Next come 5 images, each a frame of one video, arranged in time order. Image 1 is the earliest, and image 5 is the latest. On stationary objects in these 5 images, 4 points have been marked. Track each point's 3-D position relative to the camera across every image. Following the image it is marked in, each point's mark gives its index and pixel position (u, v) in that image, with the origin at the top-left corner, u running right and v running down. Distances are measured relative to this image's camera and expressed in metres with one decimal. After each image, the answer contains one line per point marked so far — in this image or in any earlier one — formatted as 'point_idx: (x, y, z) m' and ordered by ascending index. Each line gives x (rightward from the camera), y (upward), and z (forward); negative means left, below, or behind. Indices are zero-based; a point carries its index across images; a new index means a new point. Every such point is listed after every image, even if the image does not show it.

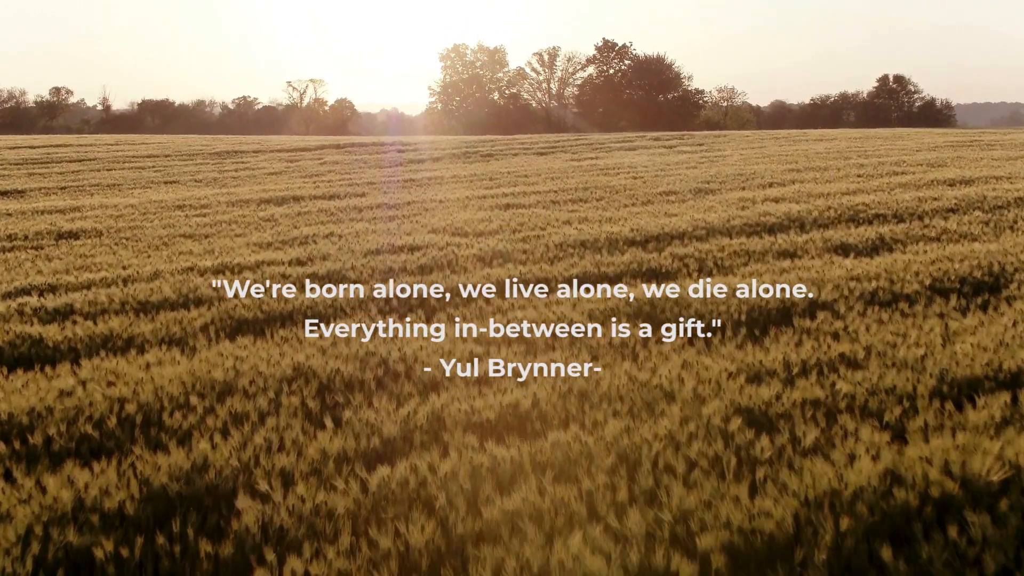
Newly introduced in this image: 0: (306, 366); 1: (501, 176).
0: (-0.8, -0.3, +3.8) m
1: (-0.2, +1.9, +17.0) m
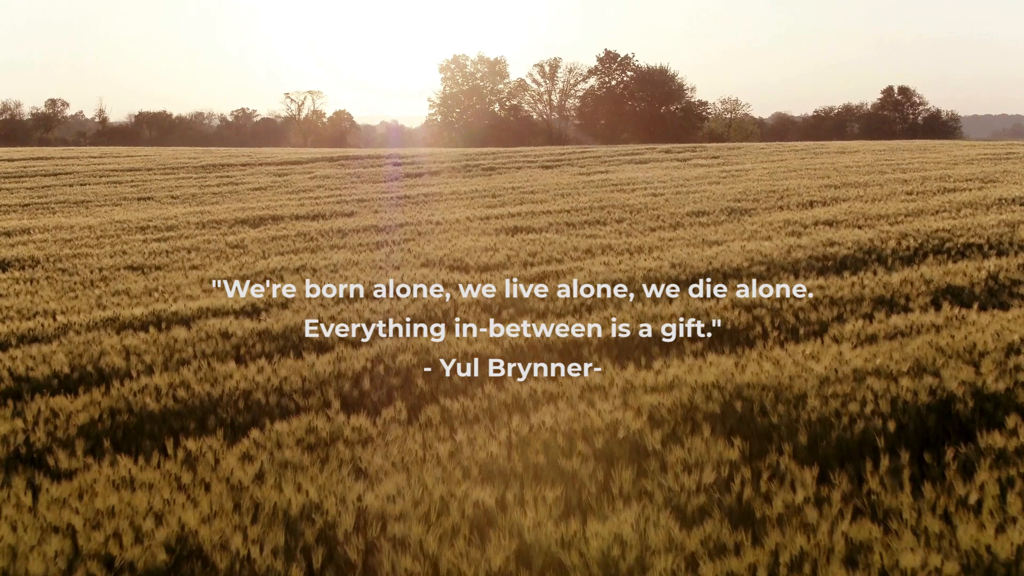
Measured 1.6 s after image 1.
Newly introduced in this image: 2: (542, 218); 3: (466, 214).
0: (-0.7, -0.6, +2.2) m
1: (-0.1, +1.5, +15.5) m
2: (+0.4, +0.8, +11.1) m
3: (-0.6, +0.9, +12.0) m
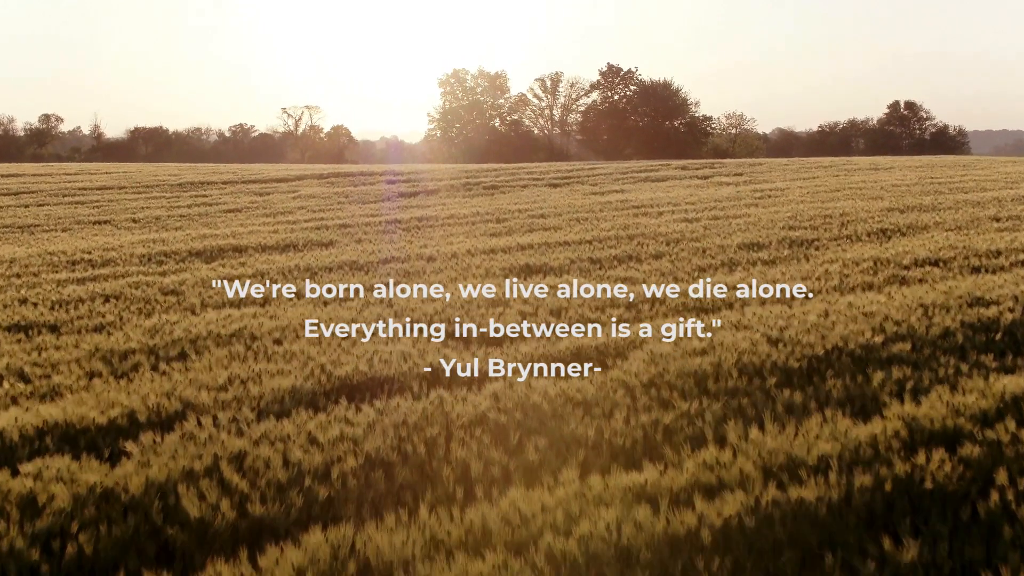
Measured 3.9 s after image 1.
0: (-0.6, -0.9, +0.1) m
1: (0.0, +1.0, +13.5) m
2: (+0.5, +0.3, +9.0) m
3: (-0.5, +0.4, +9.9) m
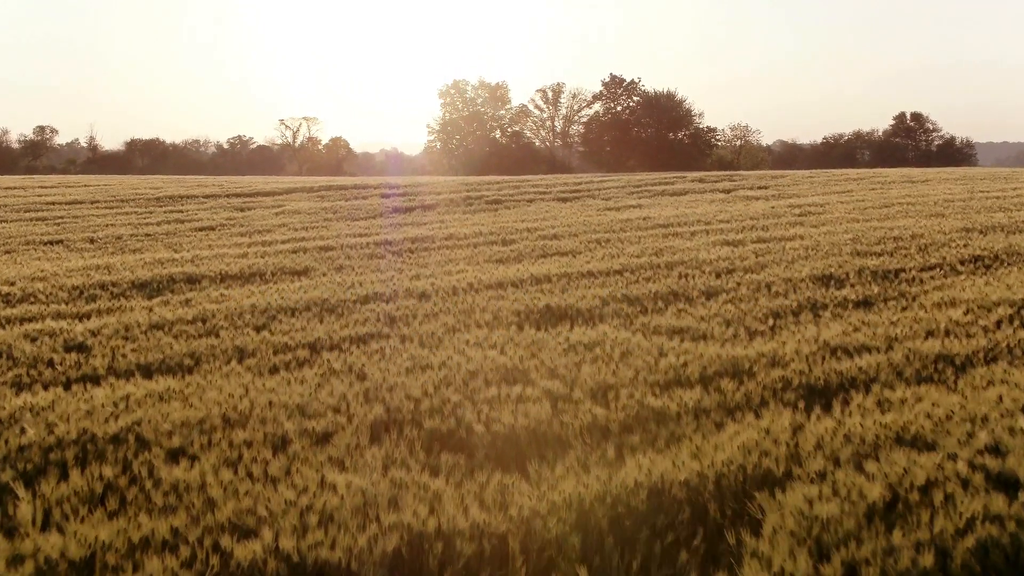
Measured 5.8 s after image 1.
0: (-0.5, -1.1, -1.7) m
1: (+0.1, +0.6, +11.6) m
2: (+0.6, 0.0, +7.2) m
3: (-0.4, +0.1, +8.1) m
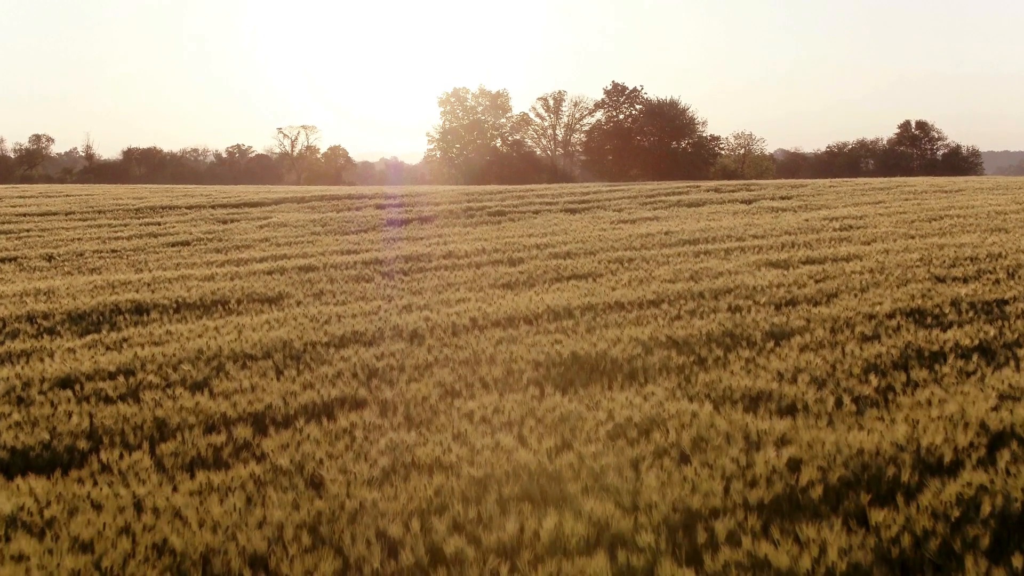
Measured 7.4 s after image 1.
0: (-0.4, -1.2, -3.2) m
1: (+0.2, +0.3, +10.2) m
2: (+0.6, -0.2, +5.7) m
3: (-0.3, -0.1, +6.6) m
